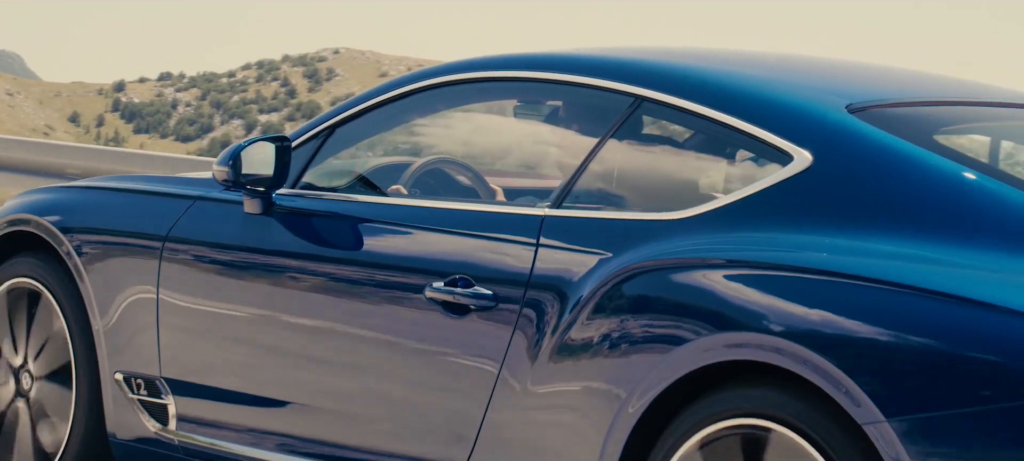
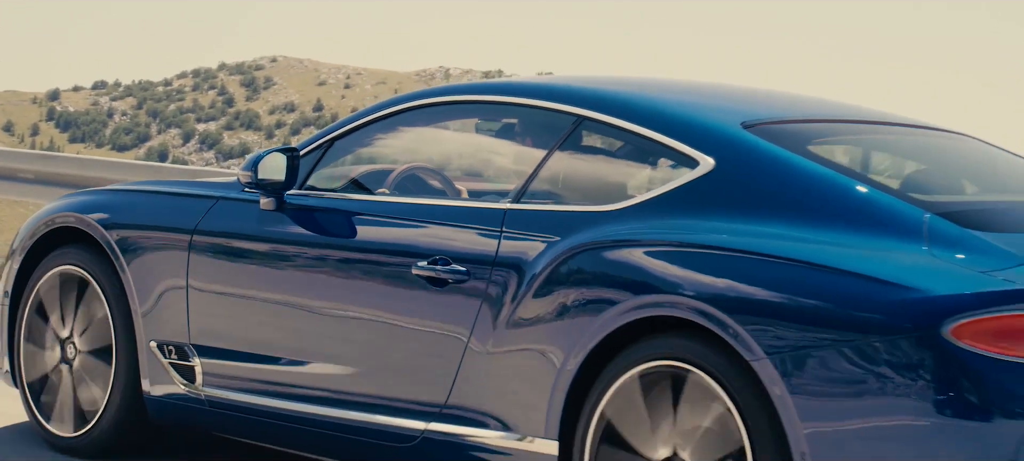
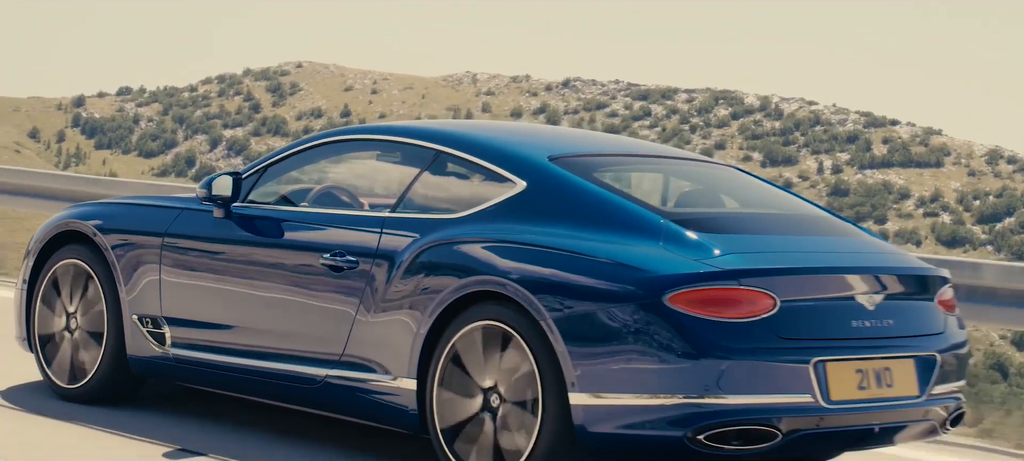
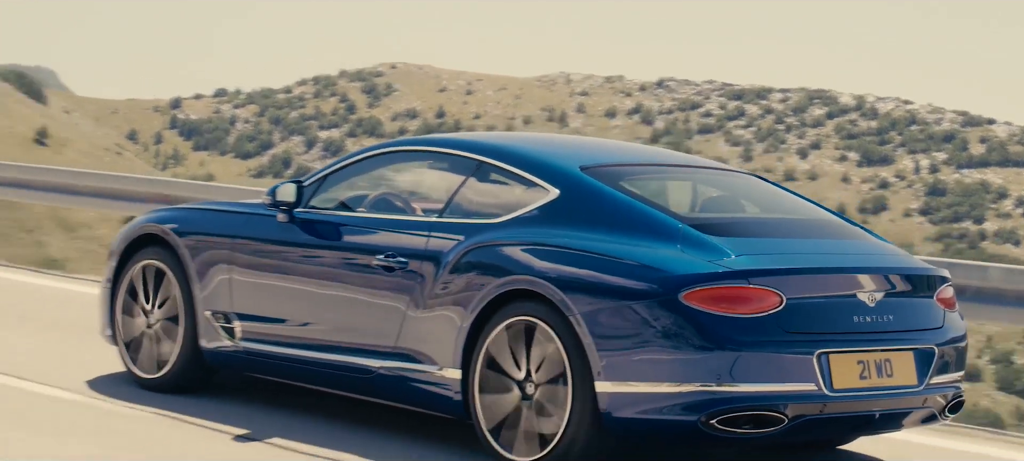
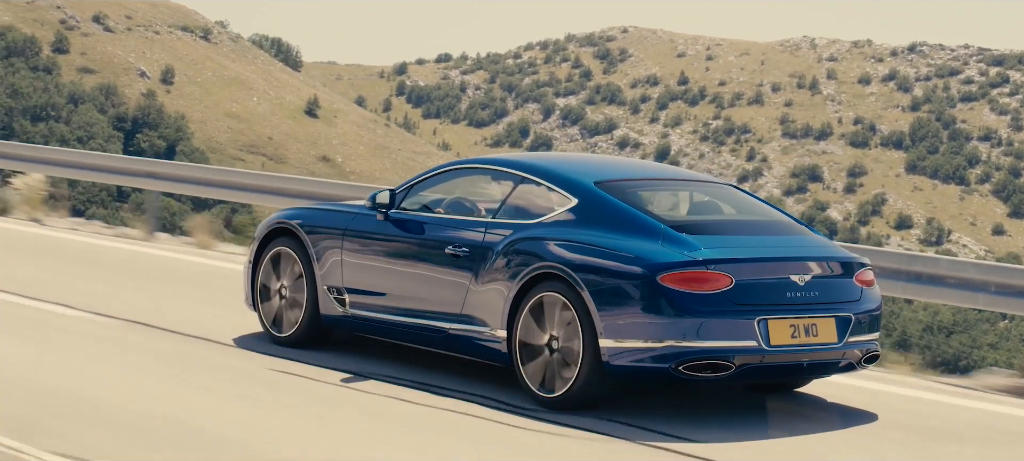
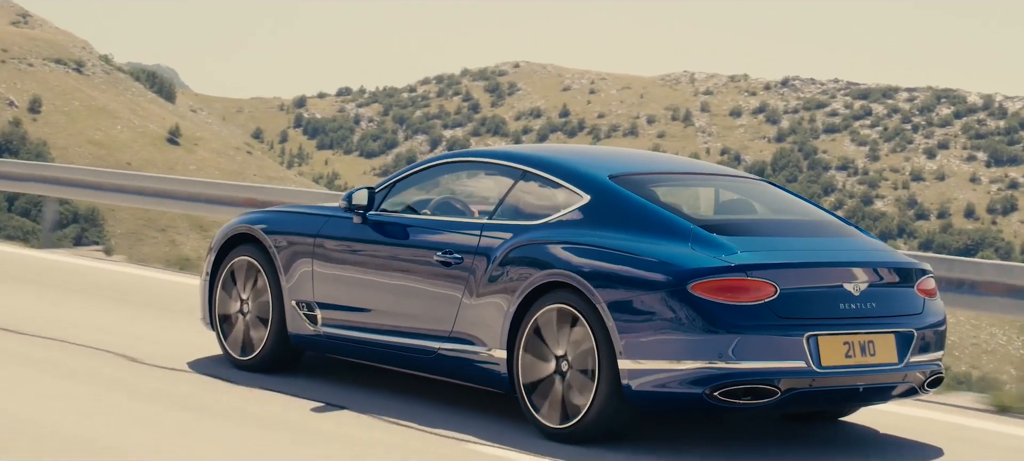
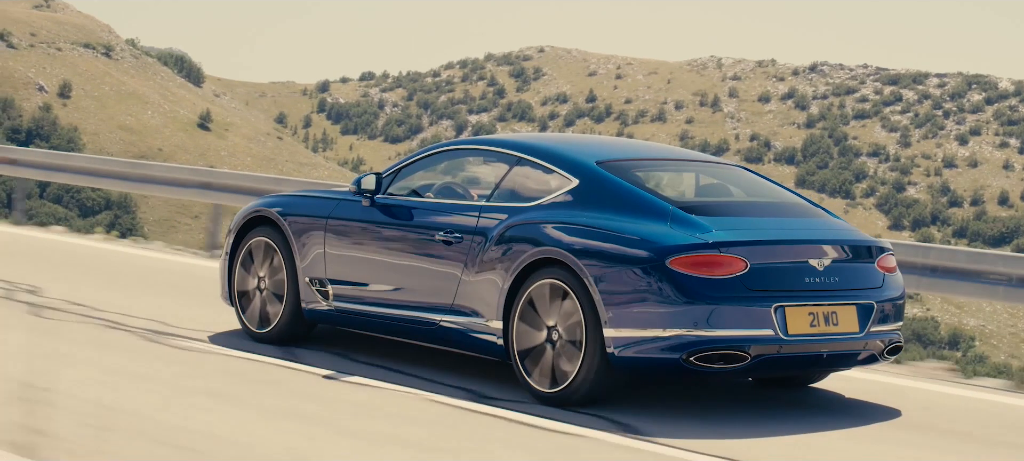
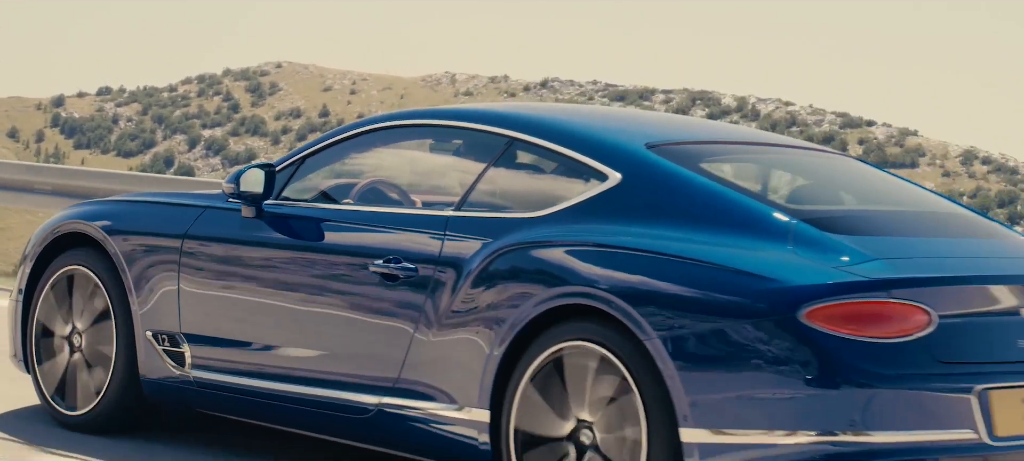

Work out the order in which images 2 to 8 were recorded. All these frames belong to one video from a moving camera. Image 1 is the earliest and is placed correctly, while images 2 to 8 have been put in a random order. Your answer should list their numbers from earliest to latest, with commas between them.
2, 8, 3, 4, 6, 7, 5
